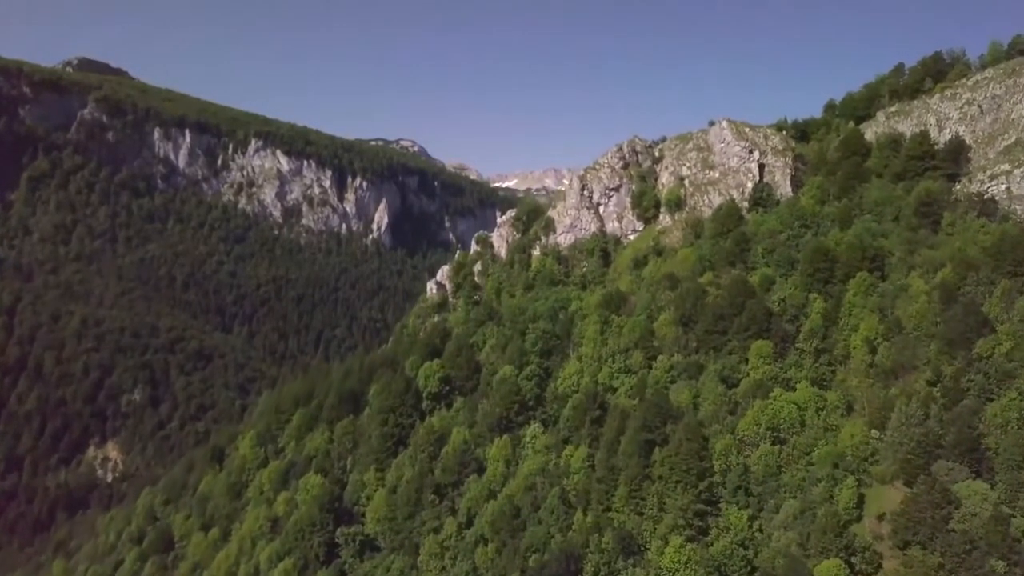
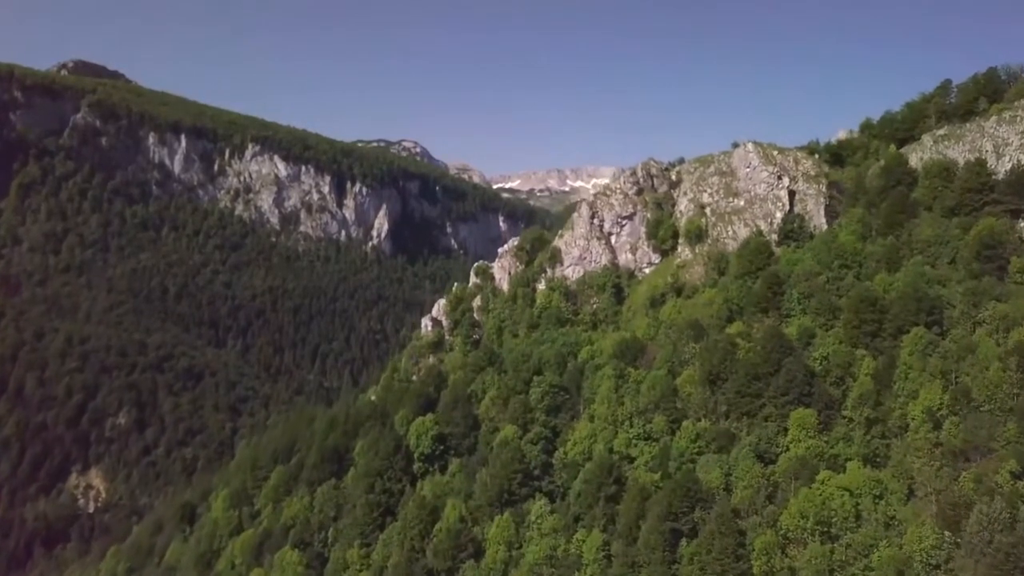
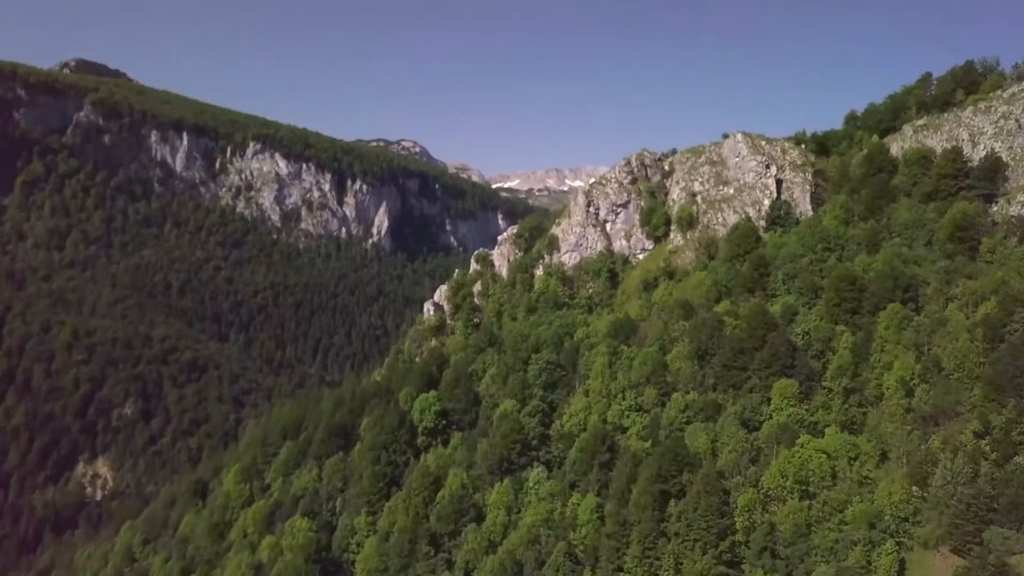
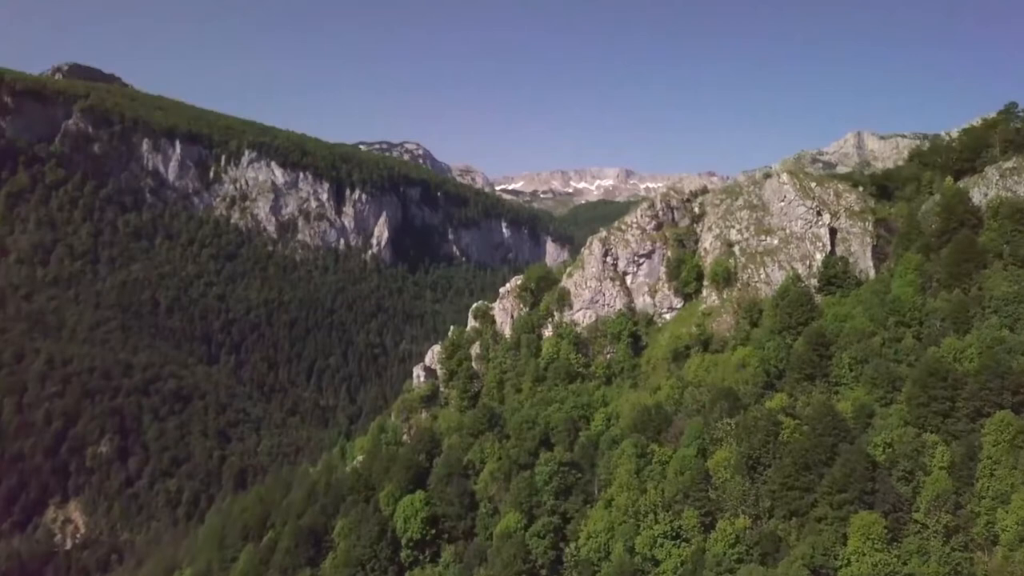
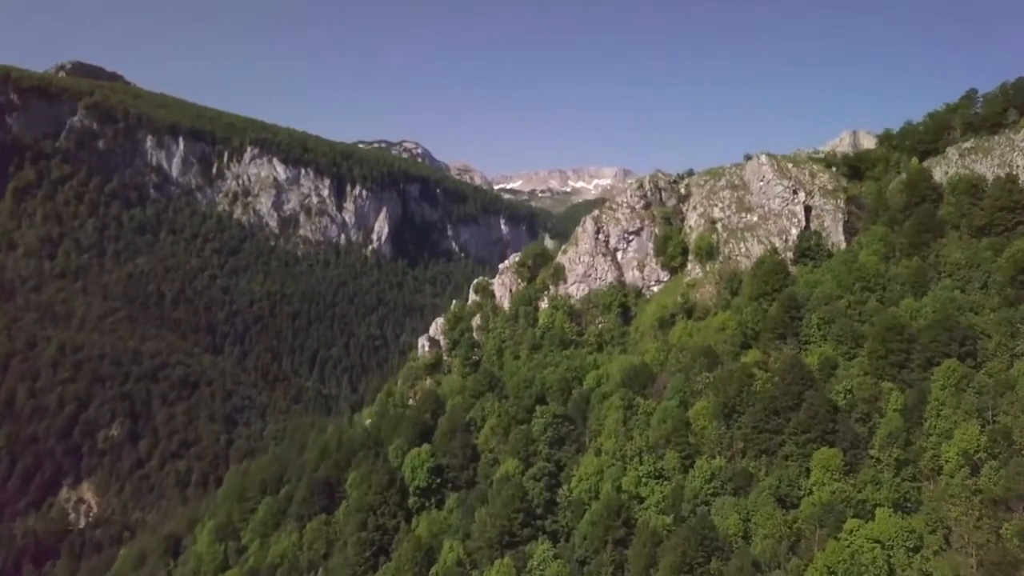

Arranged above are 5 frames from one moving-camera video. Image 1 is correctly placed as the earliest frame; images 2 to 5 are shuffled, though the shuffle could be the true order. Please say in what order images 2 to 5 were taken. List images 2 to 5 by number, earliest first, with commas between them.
3, 2, 5, 4
